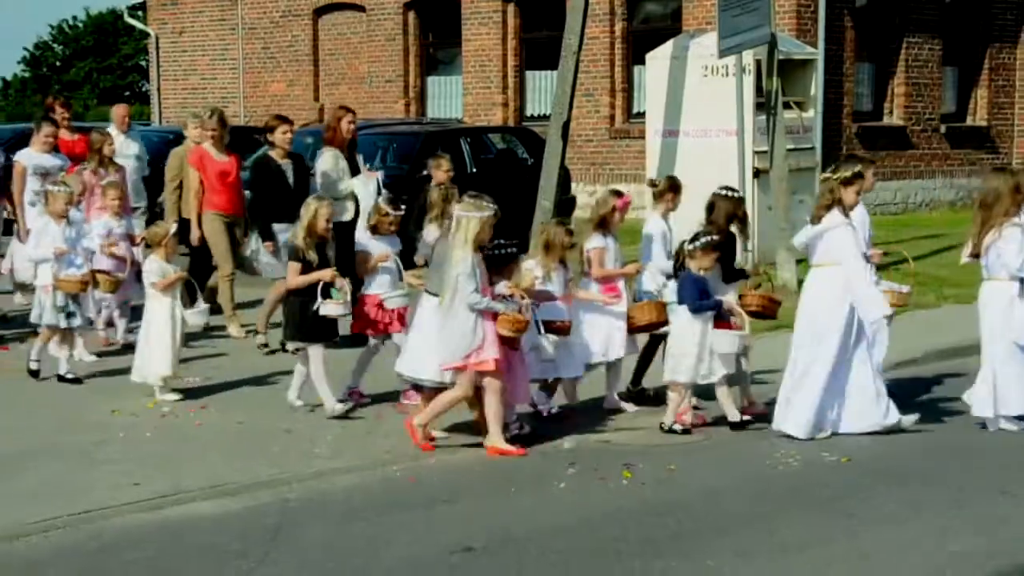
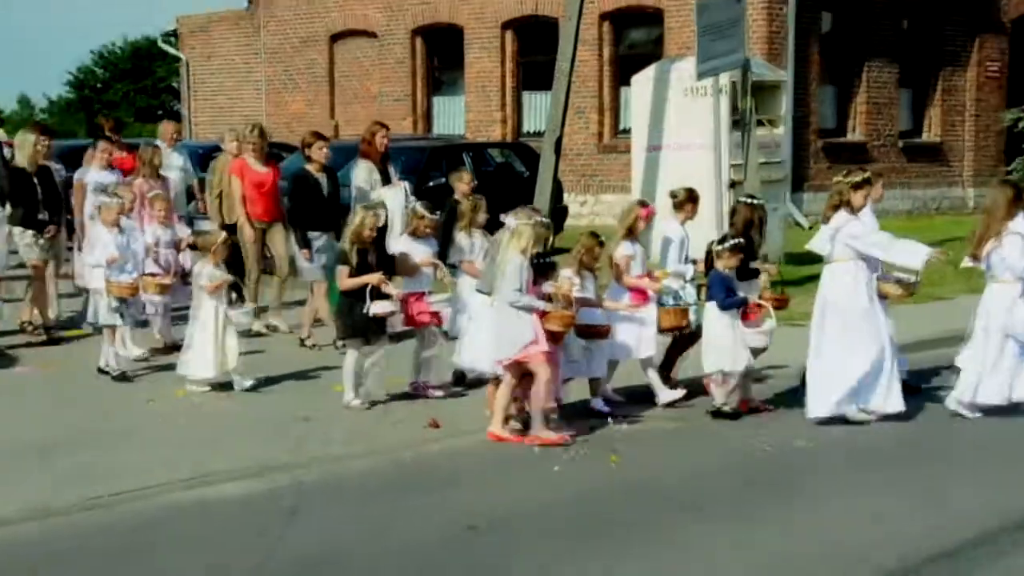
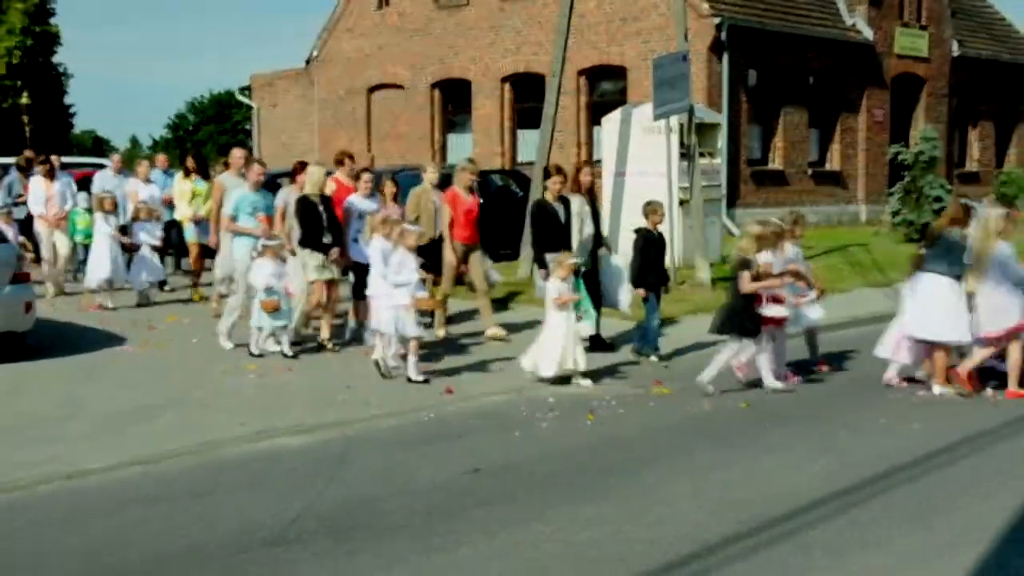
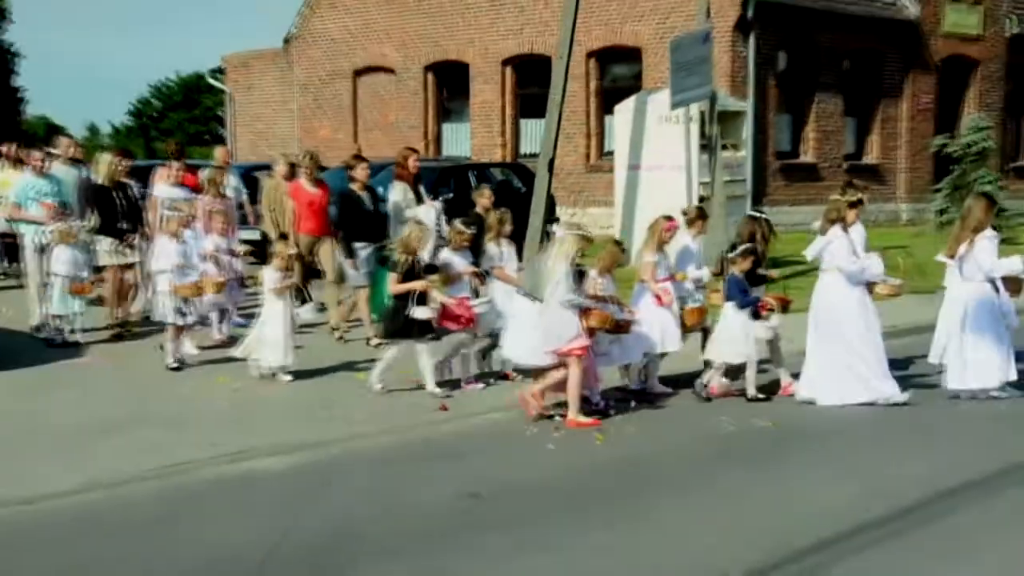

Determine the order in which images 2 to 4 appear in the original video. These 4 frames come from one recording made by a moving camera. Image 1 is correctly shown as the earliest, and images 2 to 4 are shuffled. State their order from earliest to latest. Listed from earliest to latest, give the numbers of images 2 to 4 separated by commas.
2, 4, 3
